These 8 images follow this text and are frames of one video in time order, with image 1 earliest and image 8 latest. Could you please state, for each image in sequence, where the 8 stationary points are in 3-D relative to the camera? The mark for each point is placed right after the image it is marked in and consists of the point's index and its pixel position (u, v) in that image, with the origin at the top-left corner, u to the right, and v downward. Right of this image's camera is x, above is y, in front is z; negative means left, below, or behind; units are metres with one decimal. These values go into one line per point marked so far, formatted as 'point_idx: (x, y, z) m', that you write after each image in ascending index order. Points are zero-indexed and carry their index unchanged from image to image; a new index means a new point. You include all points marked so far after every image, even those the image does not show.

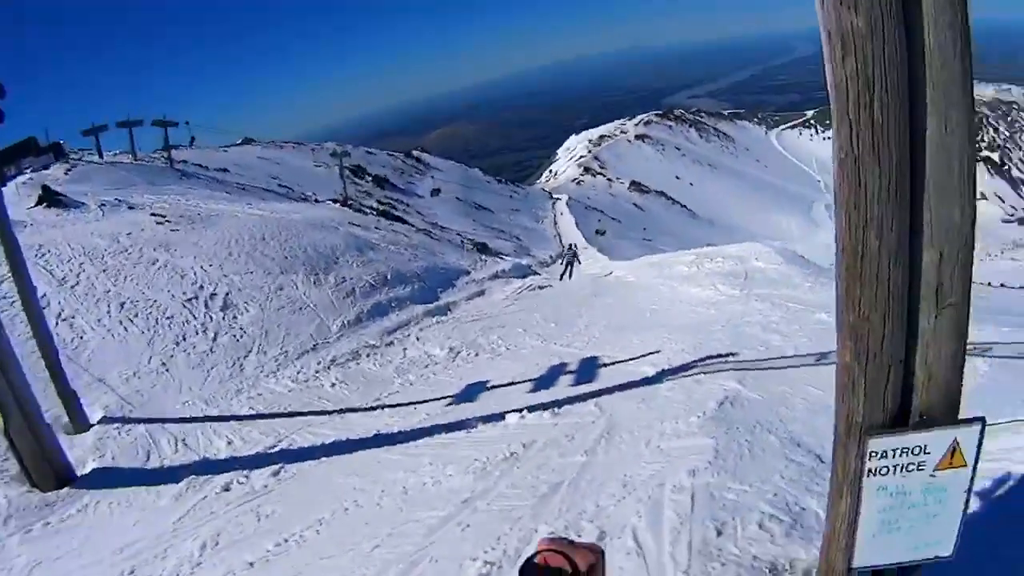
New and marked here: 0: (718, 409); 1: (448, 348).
0: (+3.3, -2.0, +9.9) m
1: (-2.8, -2.1, +19.1) m
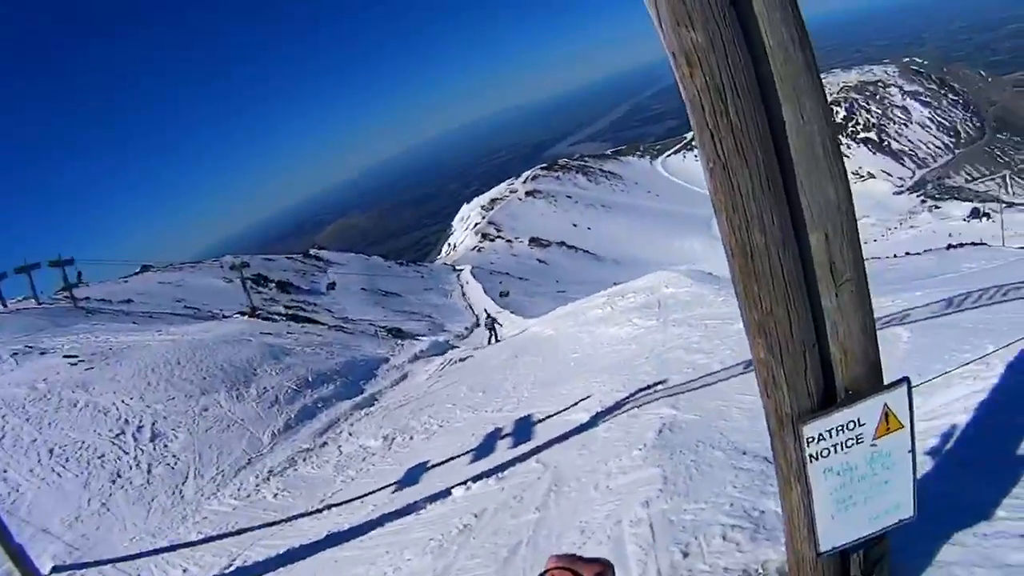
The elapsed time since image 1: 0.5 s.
0: (+2.5, -2.5, +10.1) m
1: (-4.1, -4.7, +18.7) m
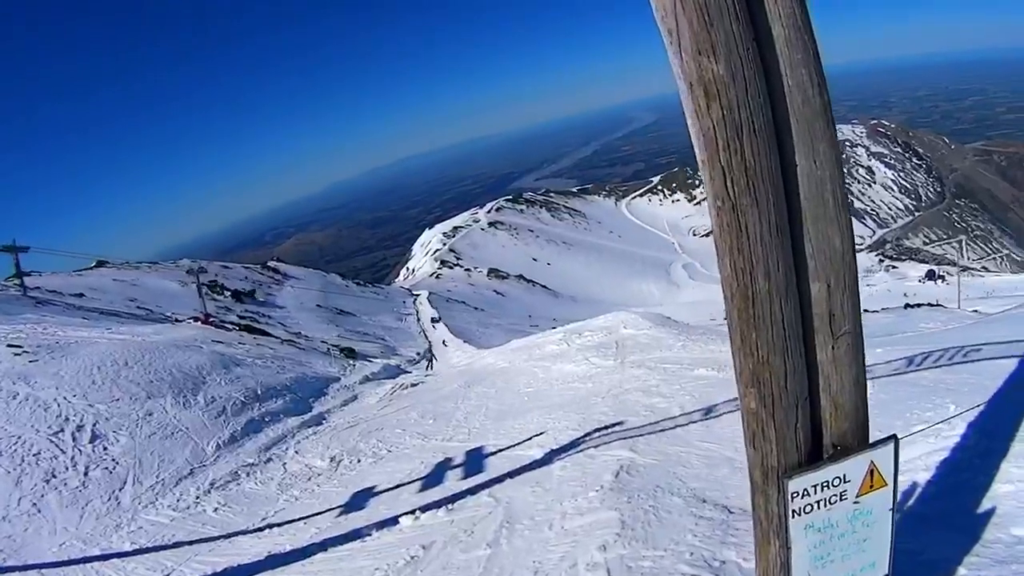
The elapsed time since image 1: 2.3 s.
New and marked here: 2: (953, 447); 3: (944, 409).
0: (+1.8, -3.1, +9.8) m
1: (-5.5, -5.1, +18.0) m
2: (+6.4, -2.3, +8.8) m
3: (+7.9, -2.2, +11.2) m
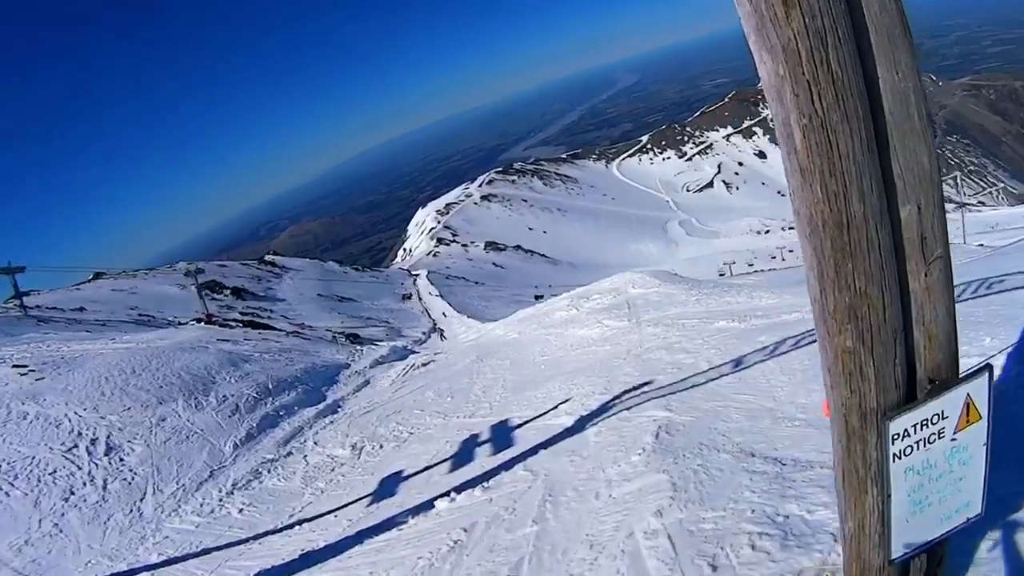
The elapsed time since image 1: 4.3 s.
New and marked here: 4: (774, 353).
0: (+2.4, -2.4, +9.5) m
1: (-4.8, -4.6, +17.7) m
2: (+6.9, -1.2, +8.4) m
3: (+8.4, -0.9, +10.8) m
4: (+5.5, -1.5, +13.0) m
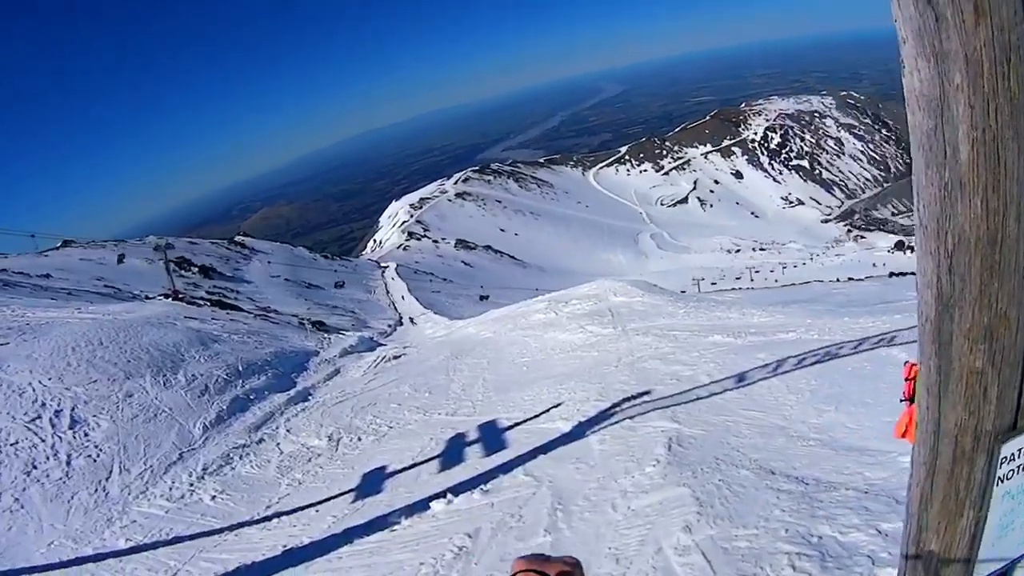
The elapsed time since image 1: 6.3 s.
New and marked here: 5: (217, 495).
0: (+2.5, -2.5, +9.3) m
1: (-5.2, -4.2, +17.1) m
2: (+7.1, -1.7, +8.4) m
3: (+8.5, -1.5, +10.9) m
4: (+5.5, -1.8, +12.9) m
5: (-6.9, -4.8, +14.0) m
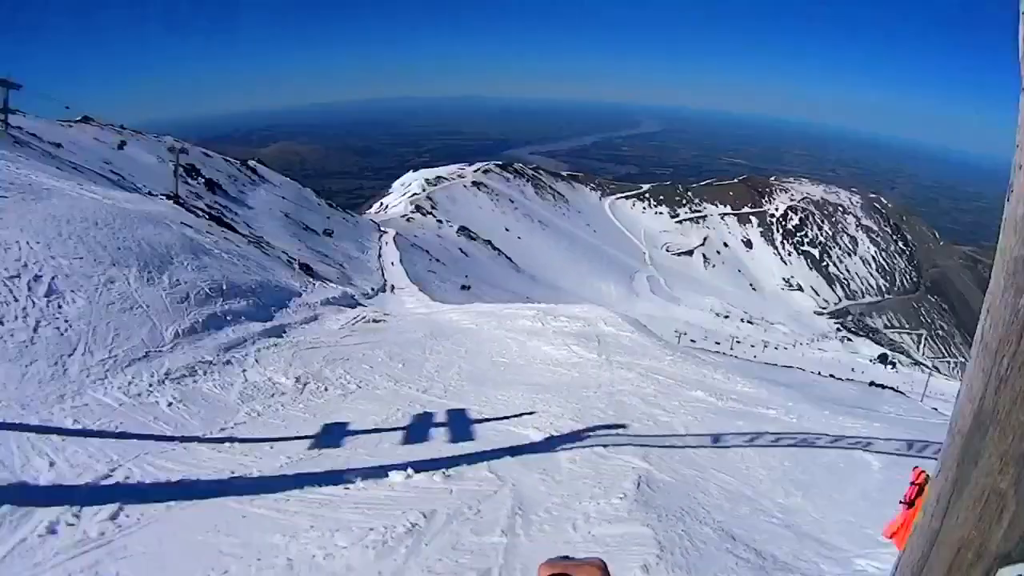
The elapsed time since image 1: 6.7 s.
0: (+2.0, -3.1, +9.3) m
1: (-6.1, -2.6, +16.9) m
2: (+6.7, -3.7, +8.5) m
3: (+8.0, -3.8, +11.0) m
4: (+5.0, -3.3, +13.0) m
5: (-7.7, -2.6, +13.8) m
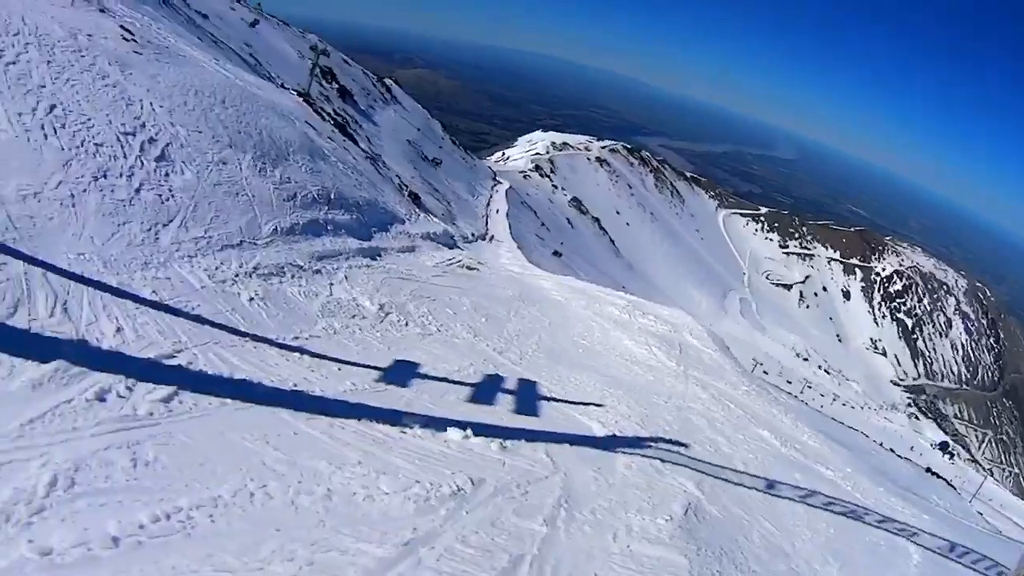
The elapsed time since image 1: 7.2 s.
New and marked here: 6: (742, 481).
0: (+2.6, -3.4, +8.7) m
1: (-3.9, -0.5, +17.3) m
2: (+6.8, -5.2, +7.4) m
3: (+8.4, -5.7, +9.7) m
4: (+5.9, -4.3, +12.0) m
5: (-5.9, -0.2, +14.3) m
6: (+4.5, -3.8, +11.5) m
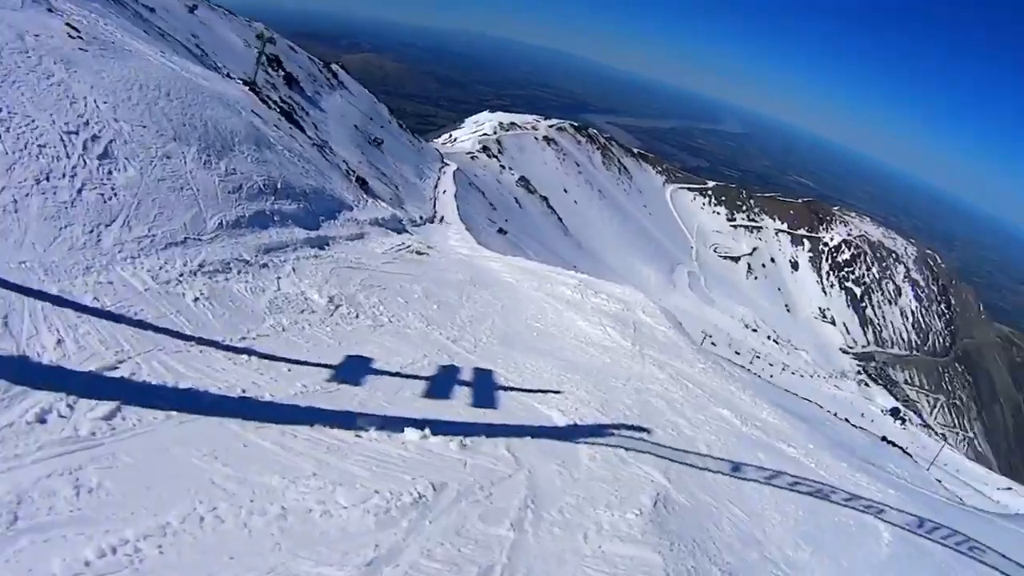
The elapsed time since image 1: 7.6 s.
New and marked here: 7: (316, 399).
0: (+2.1, -3.2, +8.4) m
1: (-5.0, -0.3, +16.5) m
2: (+6.5, -4.9, +7.5) m
3: (+8.0, -5.2, +9.9) m
4: (+5.3, -3.9, +12.0) m
5: (-6.8, -0.1, +13.4) m
6: (+3.8, -3.4, +11.4) m
7: (-3.3, -1.8, +10.1) m
